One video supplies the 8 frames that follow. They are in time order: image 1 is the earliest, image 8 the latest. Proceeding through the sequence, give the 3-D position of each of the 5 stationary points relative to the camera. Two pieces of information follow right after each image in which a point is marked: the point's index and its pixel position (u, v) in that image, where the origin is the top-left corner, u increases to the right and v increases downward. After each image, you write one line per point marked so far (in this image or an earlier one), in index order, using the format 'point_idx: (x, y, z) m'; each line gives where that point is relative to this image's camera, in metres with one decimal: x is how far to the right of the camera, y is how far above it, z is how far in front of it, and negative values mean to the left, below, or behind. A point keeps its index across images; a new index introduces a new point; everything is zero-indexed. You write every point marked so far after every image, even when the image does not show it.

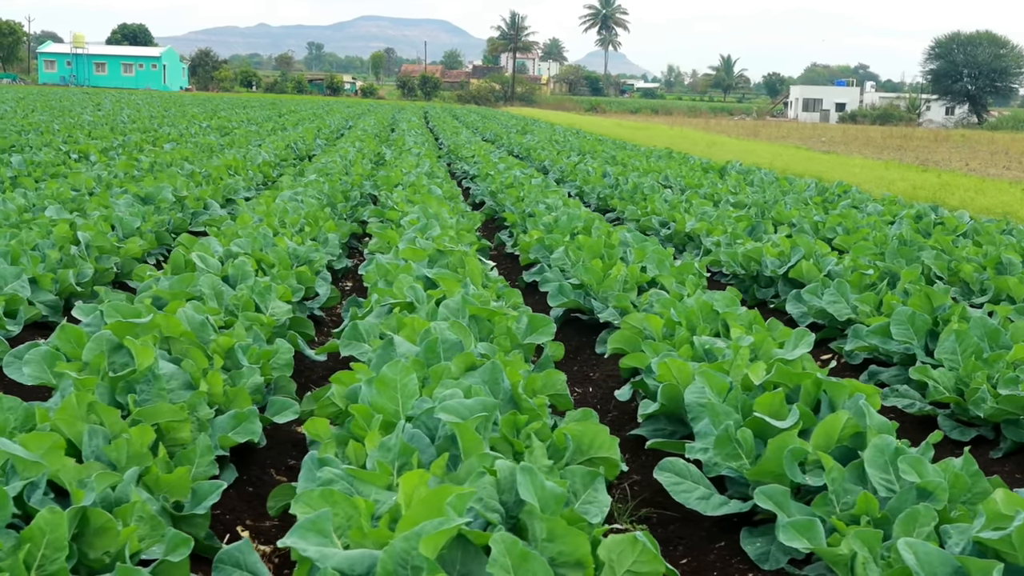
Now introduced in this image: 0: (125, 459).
0: (-1.1, -0.5, +3.0) m
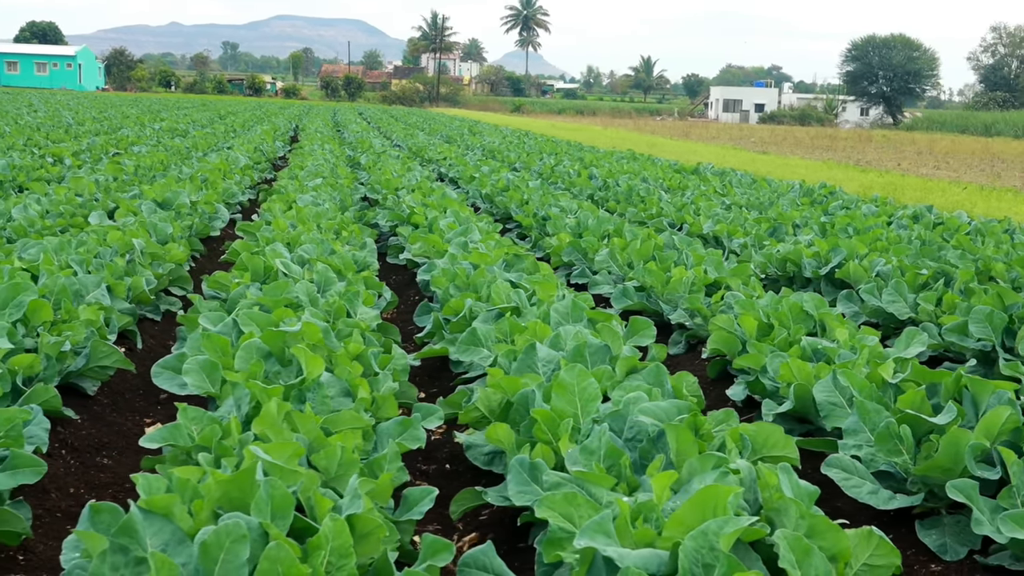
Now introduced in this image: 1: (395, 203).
0: (-0.5, -0.5, +3.1) m
1: (-1.0, +0.8, +10.0) m
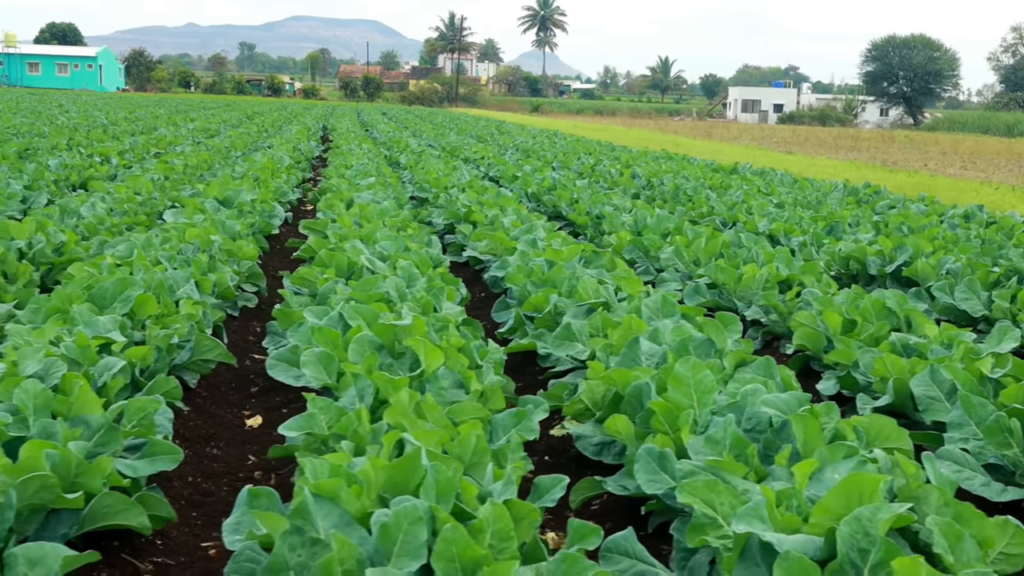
0: (-0.1, -0.5, +3.1) m
1: (-0.6, +0.8, +10.1) m
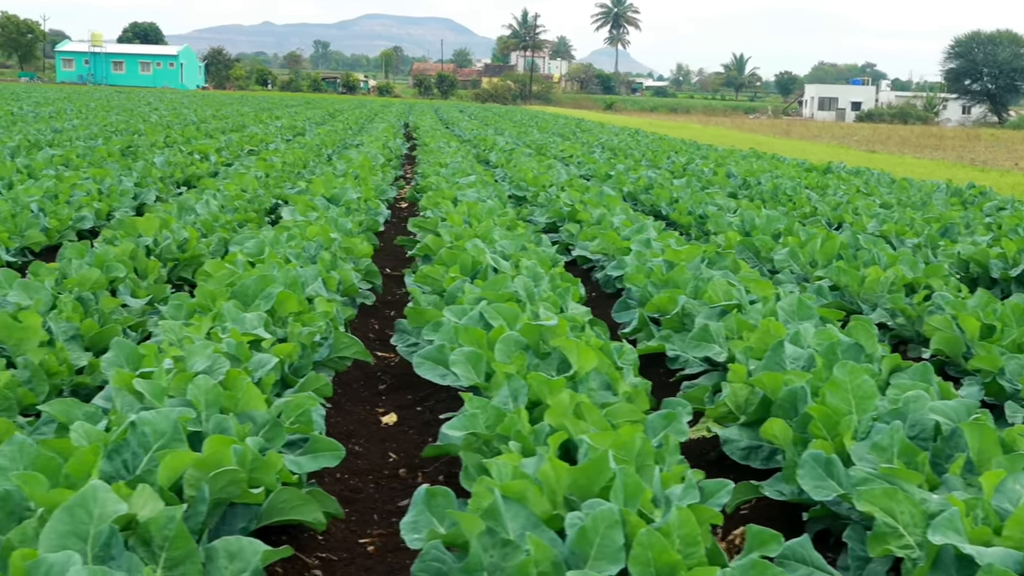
0: (+0.3, -0.5, +3.1) m
1: (+0.3, +0.8, +10.1) m
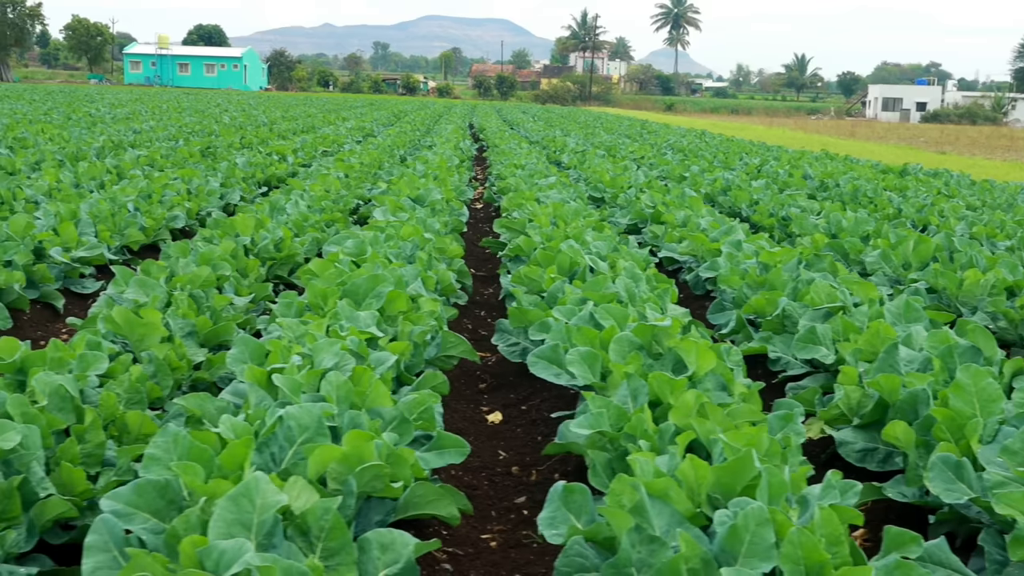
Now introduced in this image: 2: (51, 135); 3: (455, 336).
0: (+0.7, -0.5, +3.1) m
1: (+1.1, +0.8, +10.1) m
2: (-7.0, +2.3, +17.2) m
3: (-0.2, -0.2, +4.8) m
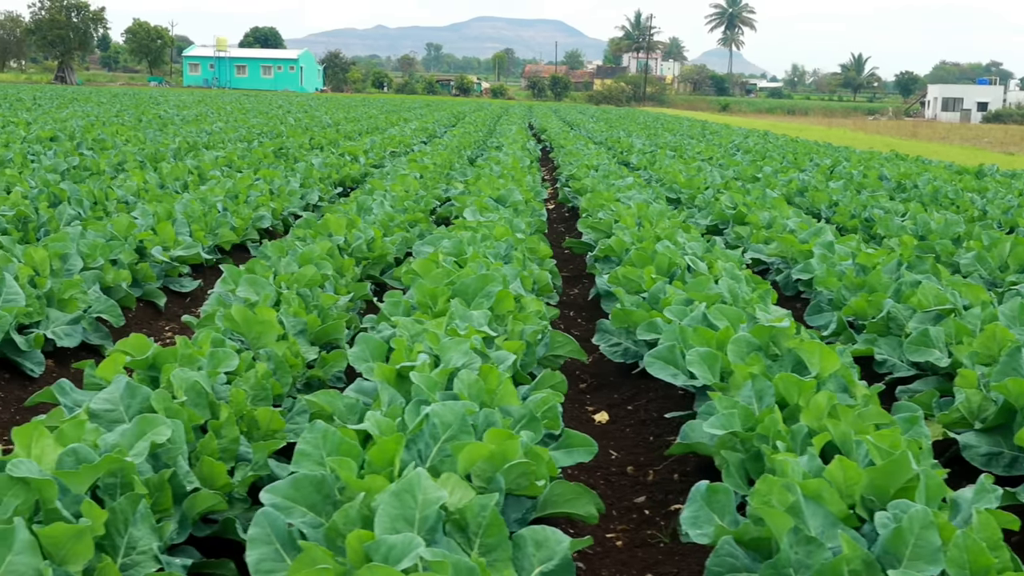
0: (+1.1, -0.5, +3.1) m
1: (+1.8, +0.8, +10.1) m
2: (-5.9, +2.3, +17.5) m
3: (+0.2, -0.2, +4.8) m
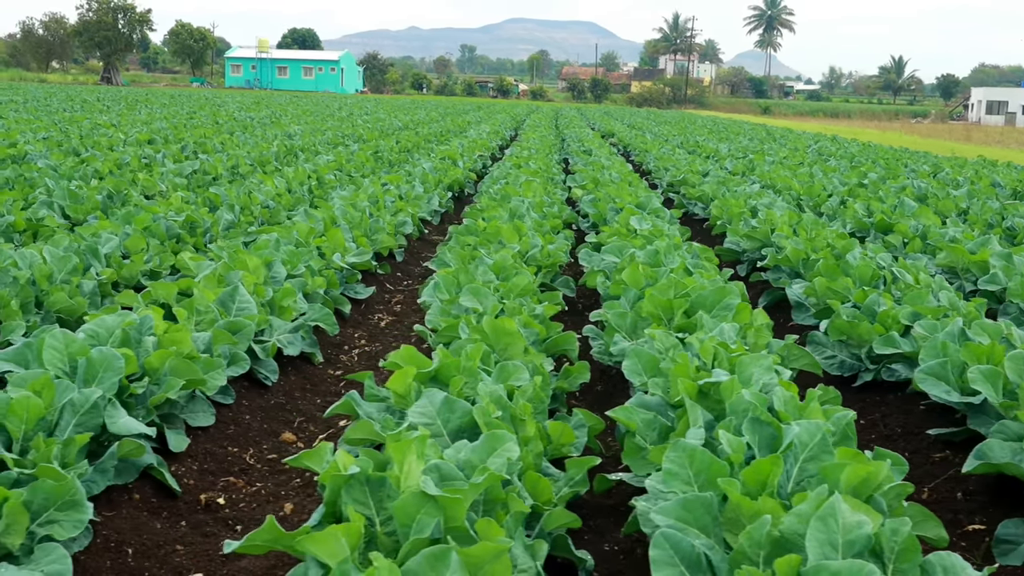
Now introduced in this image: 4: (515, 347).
0: (+2.0, -0.5, +3.0) m
1: (+2.9, +0.7, +10.0) m
2: (-4.5, +2.3, +17.6) m
3: (+1.2, -0.3, +4.8) m
4: (0.0, -0.2, +4.4) m
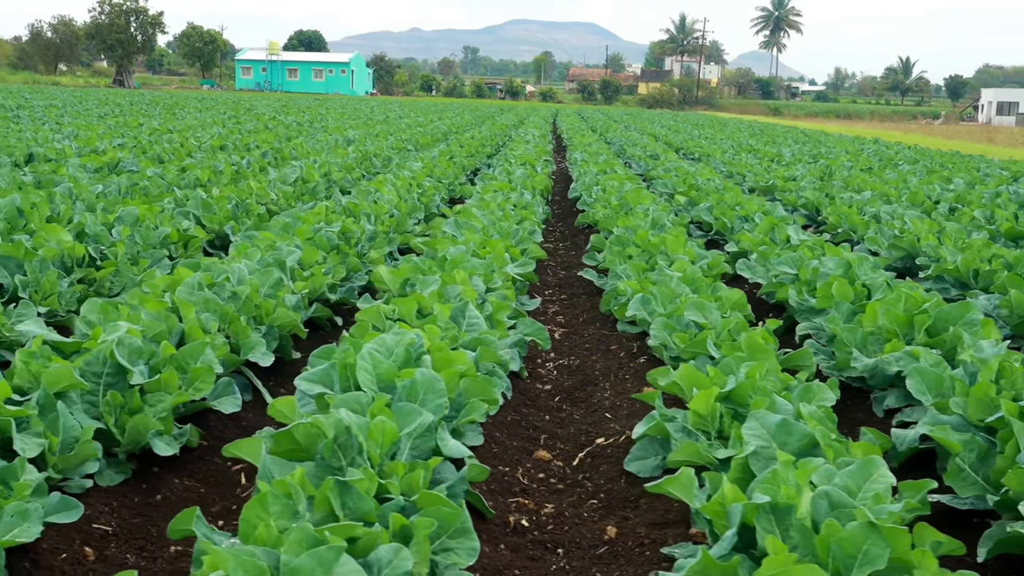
0: (+3.0, -0.6, +3.0) m
1: (+3.9, +0.6, +9.9) m
2: (-3.5, +2.2, +17.6) m
3: (+2.2, -0.3, +4.7) m
4: (+1.0, -0.3, +4.4) m
